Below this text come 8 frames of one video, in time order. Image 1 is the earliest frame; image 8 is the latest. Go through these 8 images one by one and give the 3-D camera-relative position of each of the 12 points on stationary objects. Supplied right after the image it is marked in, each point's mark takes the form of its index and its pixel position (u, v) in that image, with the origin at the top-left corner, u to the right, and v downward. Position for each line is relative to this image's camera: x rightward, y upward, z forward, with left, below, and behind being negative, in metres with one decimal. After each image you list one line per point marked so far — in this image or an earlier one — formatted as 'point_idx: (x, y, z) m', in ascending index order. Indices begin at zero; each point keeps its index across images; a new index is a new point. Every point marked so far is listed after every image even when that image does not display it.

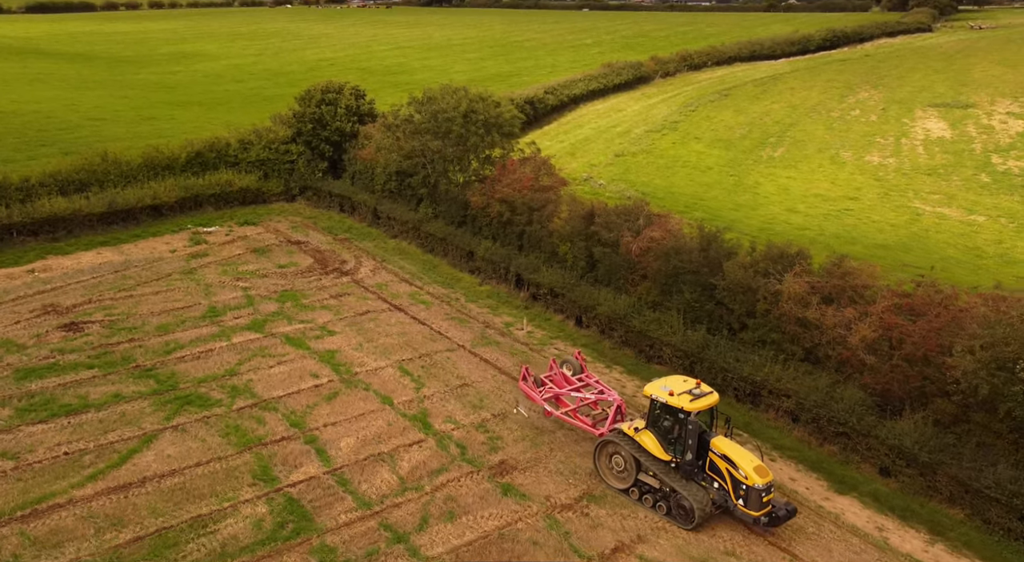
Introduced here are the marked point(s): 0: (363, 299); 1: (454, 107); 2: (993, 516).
0: (-3.3, -0.4, +14.1) m
1: (-1.9, +4.9, +17.4) m
2: (+6.6, -3.2, +8.7) m
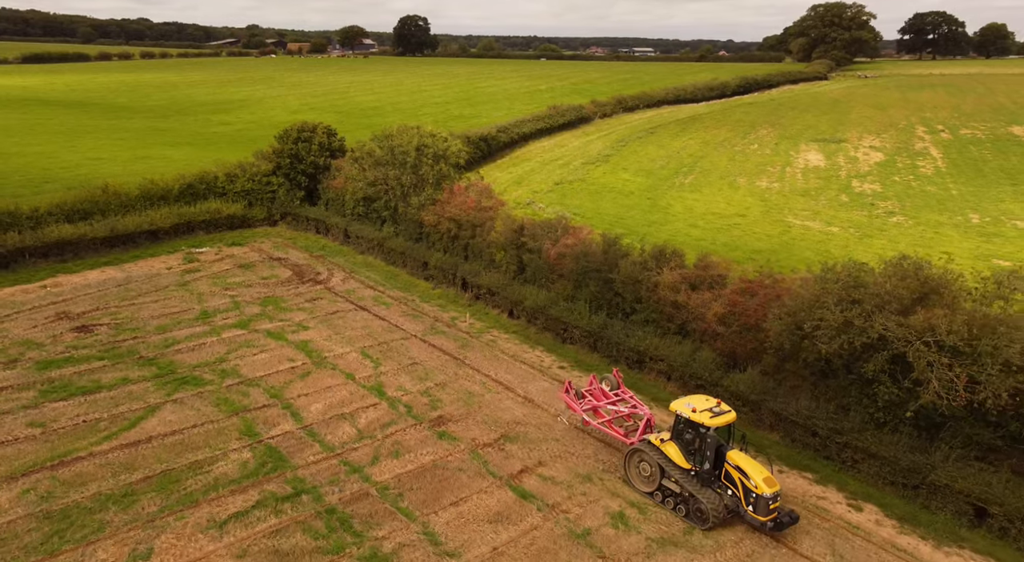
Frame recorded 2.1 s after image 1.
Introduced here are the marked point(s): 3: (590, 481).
0: (-4.8, -0.6, +16.8) m
1: (-3.5, +4.6, +20.4) m
2: (+5.3, -2.9, +11.5) m
3: (+1.4, -3.4, +10.6) m
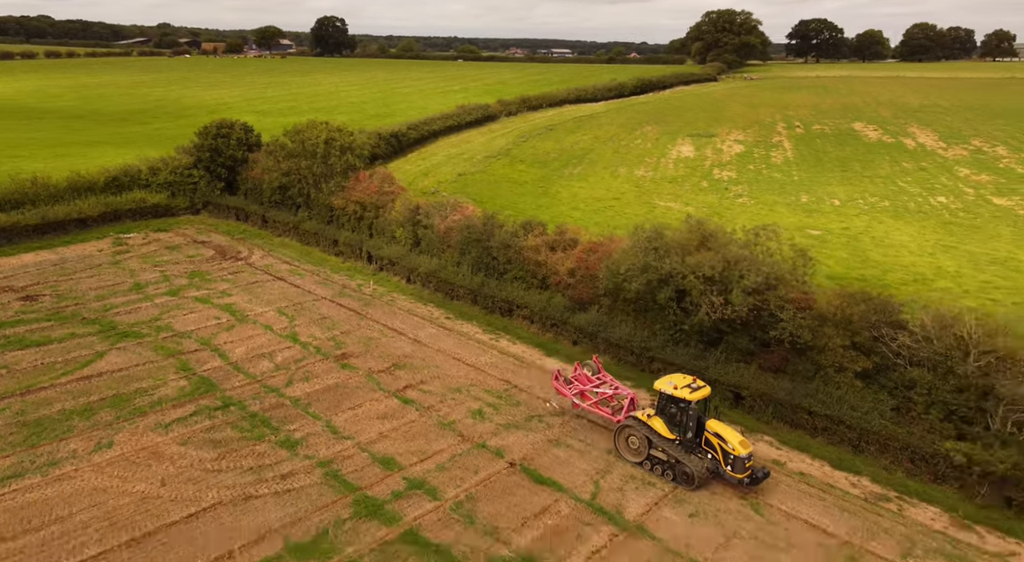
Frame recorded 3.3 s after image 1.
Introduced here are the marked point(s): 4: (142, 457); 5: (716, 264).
0: (-8.0, +0.2, +19.4) m
1: (-7.3, +5.4, +23.2) m
2: (+2.7, -1.8, +15.3) m
3: (-1.2, -2.4, +13.9) m
4: (-6.4, -3.1, +10.8) m
5: (+4.7, +0.4, +14.4) m
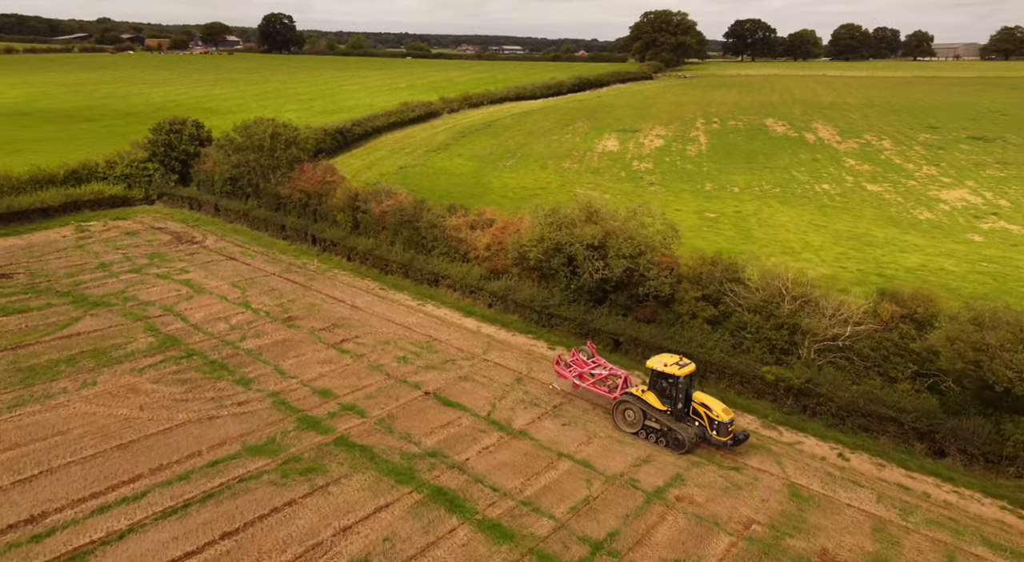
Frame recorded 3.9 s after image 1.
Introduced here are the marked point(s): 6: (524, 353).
0: (-10.6, +0.9, +21.8) m
1: (-10.3, +6.1, +25.6) m
2: (+0.4, -1.0, +18.4) m
3: (-3.4, -1.6, +16.8) m
4: (-8.3, -2.4, +13.3) m
5: (+2.4, +1.3, +17.6) m
6: (+0.3, -1.9, +16.8) m
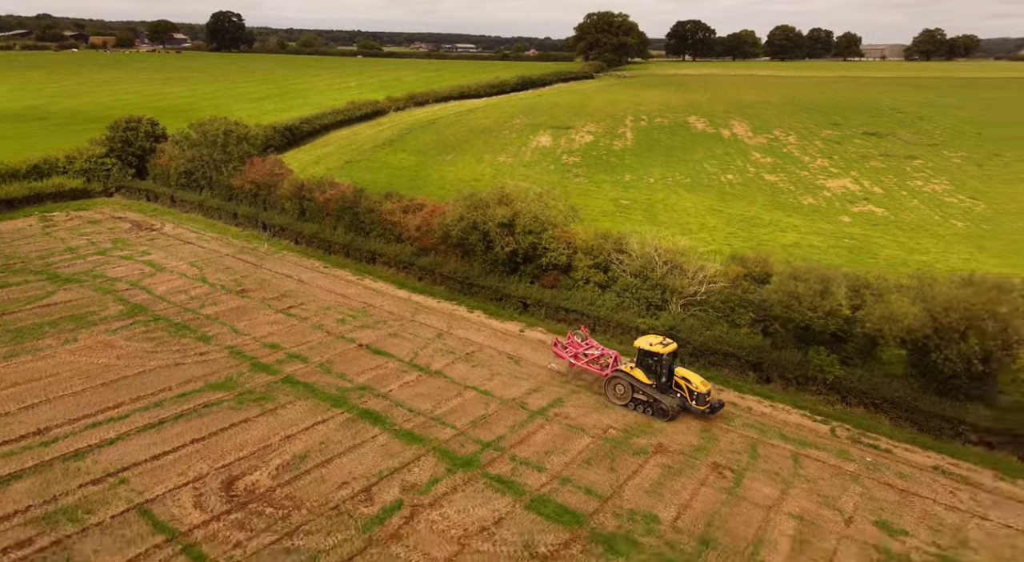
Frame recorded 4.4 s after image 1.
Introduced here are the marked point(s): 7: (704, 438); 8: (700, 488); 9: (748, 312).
0: (-13.4, +1.6, +24.3) m
1: (-13.4, +6.8, +28.0) m
2: (-2.2, -0.1, +21.6) m
3: (-5.8, -0.8, +19.7) m
4: (-10.5, -1.7, +16.0) m
5: (-0.1, +2.2, +20.9) m
6: (-2.1, -1.1, +20.0) m
7: (+4.6, -3.7, +14.6) m
8: (+3.9, -4.3, +12.8) m
9: (+6.8, -0.9, +17.7) m
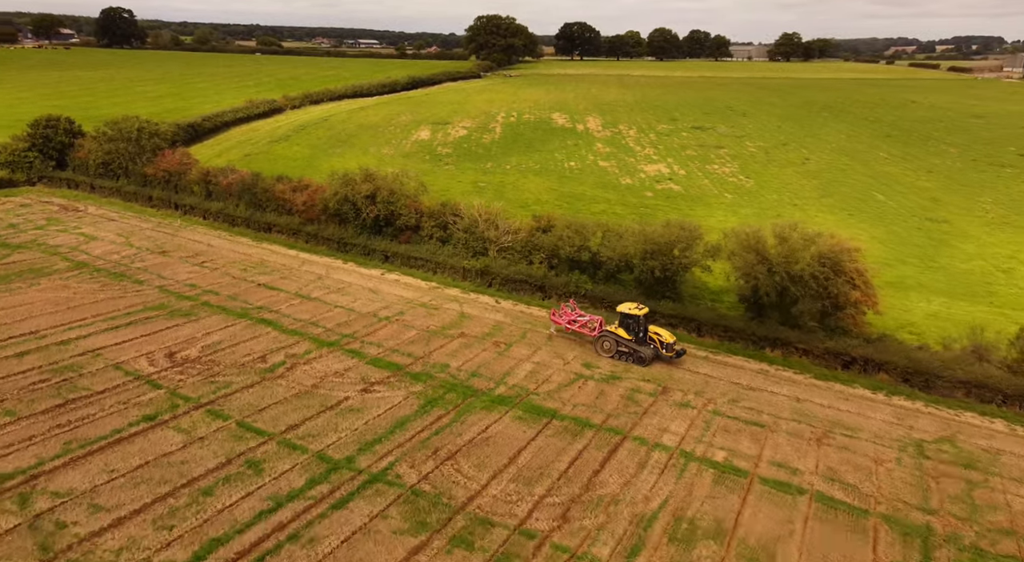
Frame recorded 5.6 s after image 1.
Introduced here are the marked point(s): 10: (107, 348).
0: (-19.9, +3.0, +29.6) m
1: (-20.6, +8.2, +33.3) m
2: (-8.4, +1.7, +28.4) m
3: (-11.7, +0.8, +26.2) m
4: (-15.9, -0.3, +21.8) m
5: (-6.3, +4.1, +28.1) m
6: (-8.1, +0.7, +26.9) m
7: (-0.6, -1.7, +22.4) m
8: (-1.0, -2.3, +20.6) m
9: (+1.1, +1.2, +25.8) m
10: (-11.7, -1.9, +18.0) m
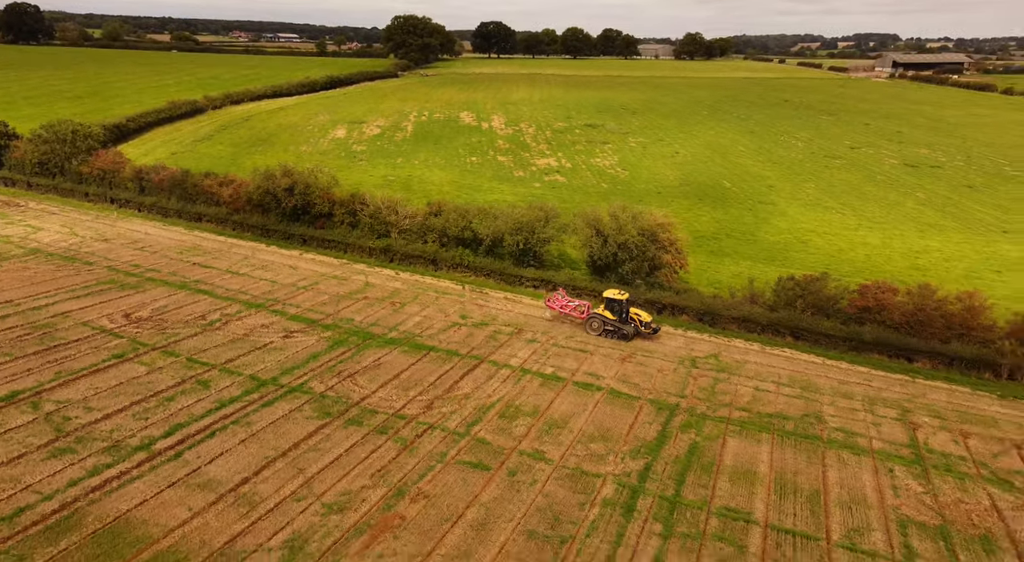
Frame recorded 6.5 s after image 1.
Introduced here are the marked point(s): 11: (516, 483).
0: (-25.5, +3.7, +33.3) m
1: (-26.6, +8.9, +36.7) m
2: (-13.8, +2.7, +33.3) m
3: (-16.9, +1.7, +30.7) m
4: (-20.5, +0.5, +25.9) m
5: (-11.8, +5.1, +33.1) m
6: (-13.3, +1.7, +31.8) m
7: (-5.4, -0.5, +28.2) m
8: (-5.6, -1.2, +26.3) m
9: (-4.2, +2.4, +31.7) m
10: (-16.0, -1.1, +22.6) m
11: (+0.1, -5.2, +16.2) m
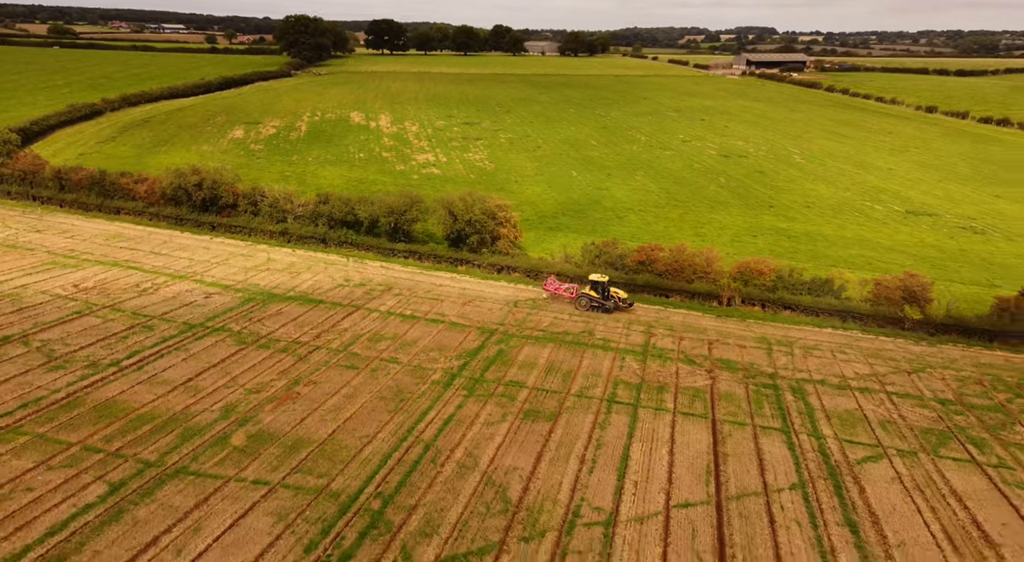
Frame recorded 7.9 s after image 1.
0: (-33.5, +4.4, +37.9) m
1: (-35.3, +9.6, +41.1) m
2: (-21.9, +3.9, +39.6) m
3: (-24.5, +2.7, +36.6) m
4: (-27.4, +1.3, +31.4) m
5: (-20.0, +6.4, +39.7) m
6: (-21.2, +2.9, +38.2) m
7: (-12.8, +0.9, +35.8) m
8: (-12.6, +0.3, +33.9) m
9: (-12.1, +4.0, +39.4) m
10: (-22.4, -0.2, +28.9) m
11: (-5.4, -3.7, +24.8) m
